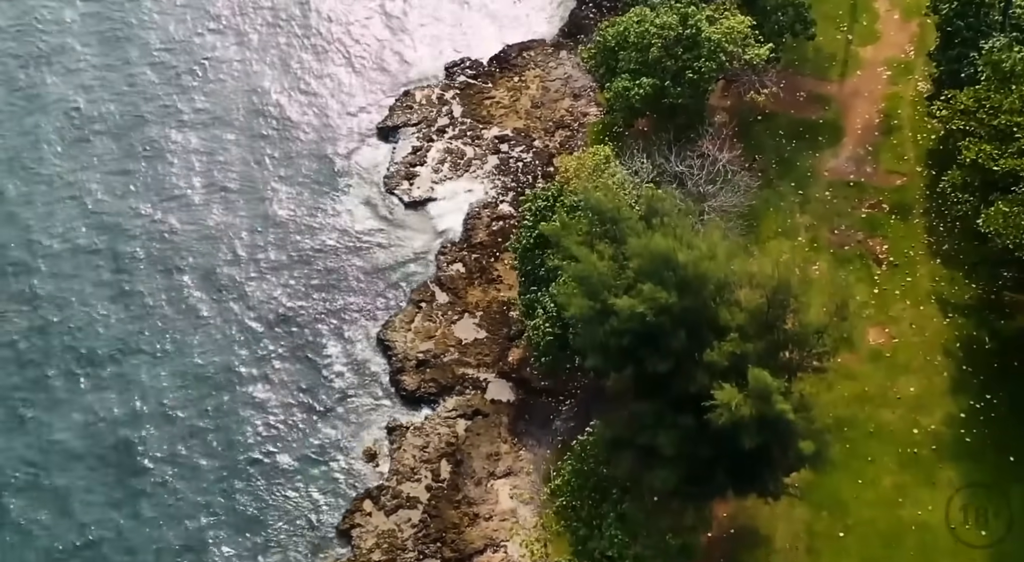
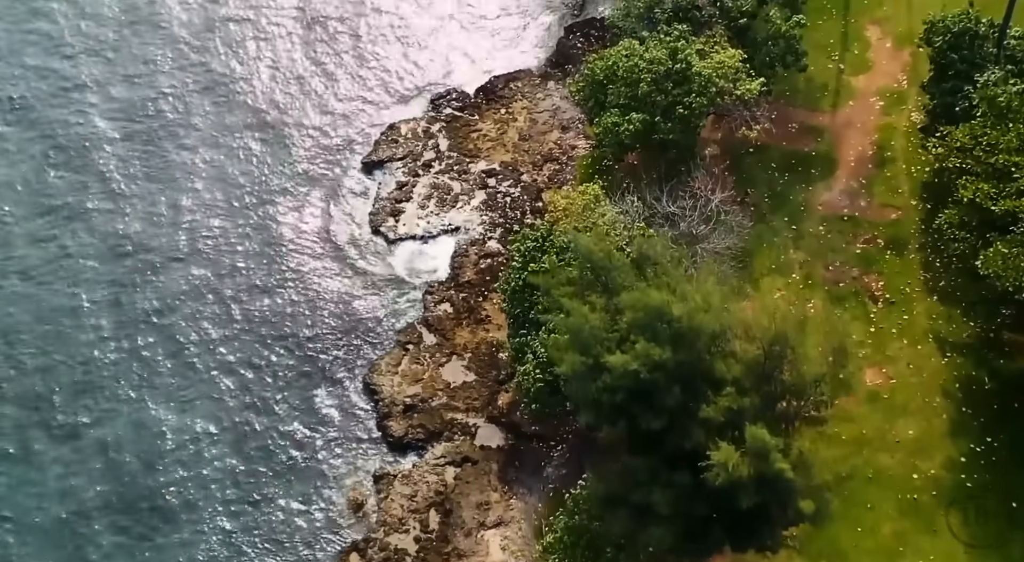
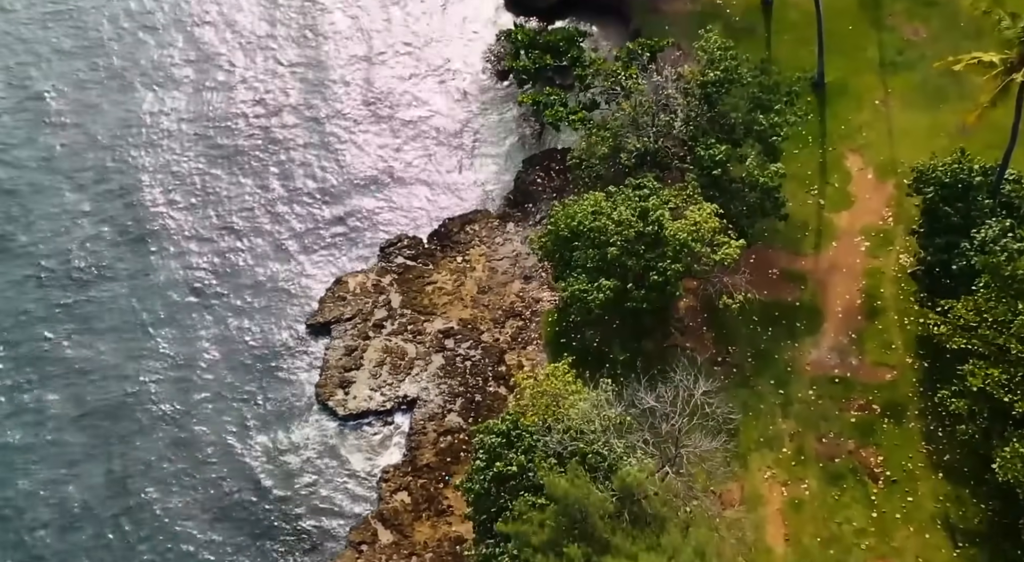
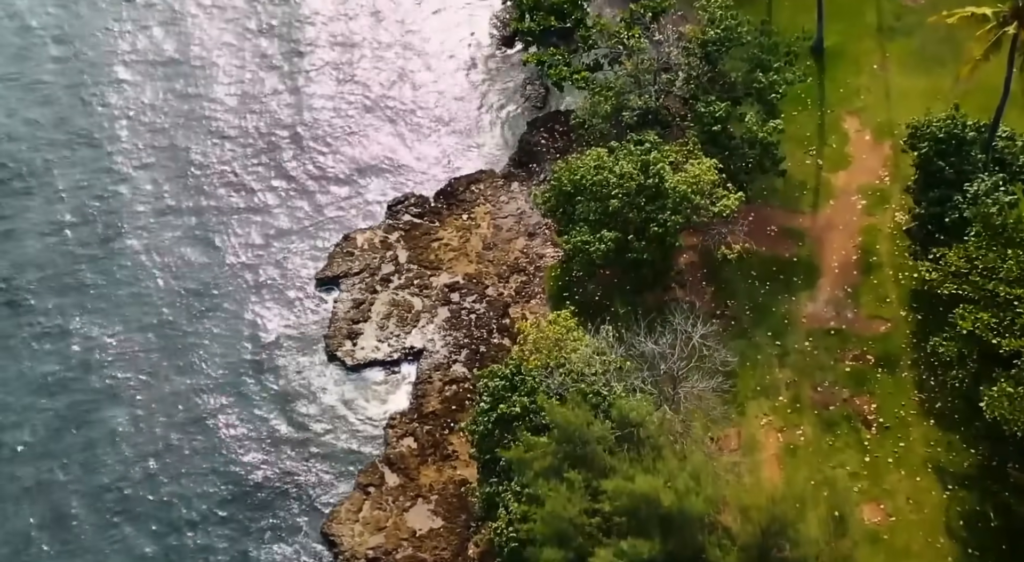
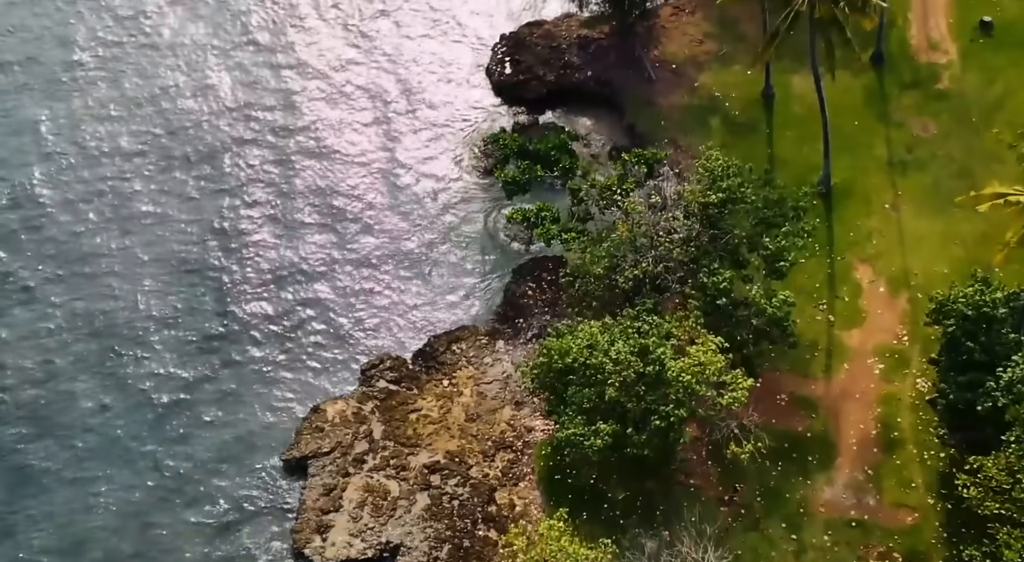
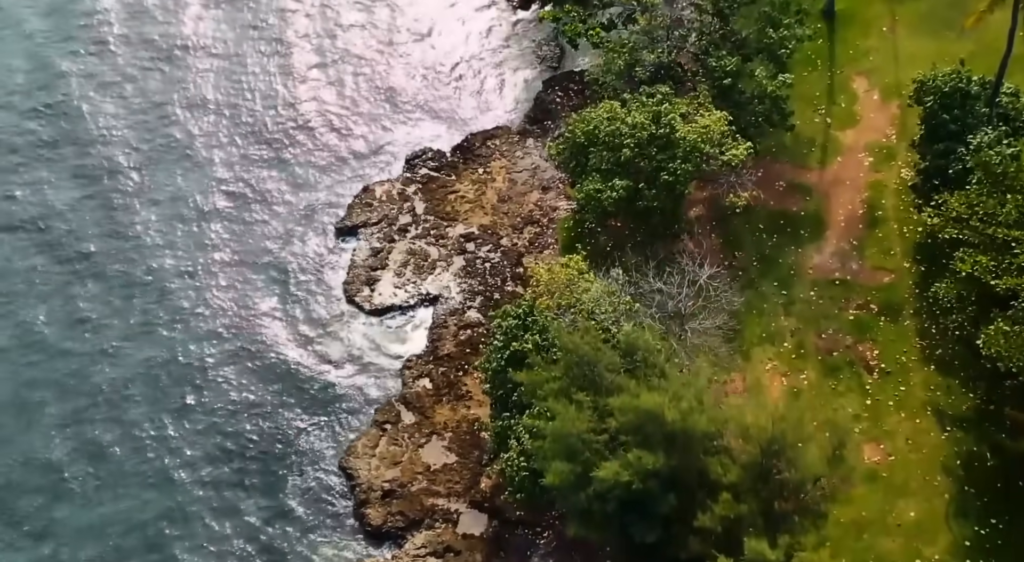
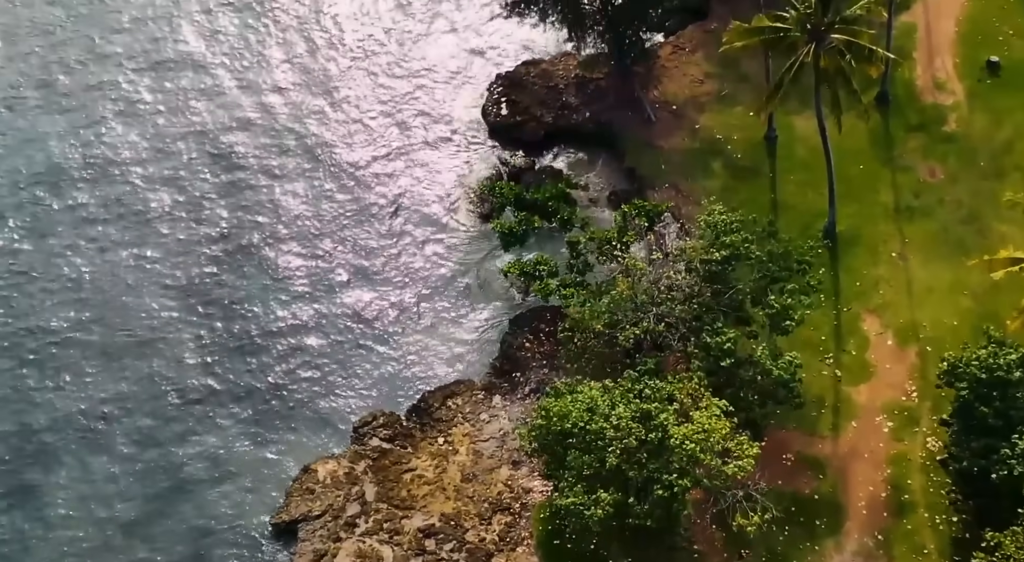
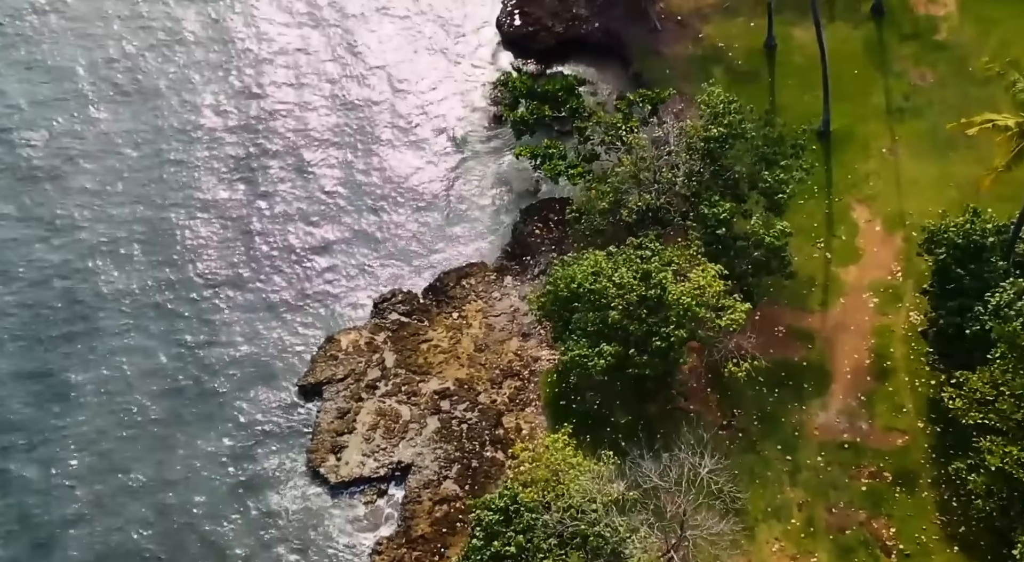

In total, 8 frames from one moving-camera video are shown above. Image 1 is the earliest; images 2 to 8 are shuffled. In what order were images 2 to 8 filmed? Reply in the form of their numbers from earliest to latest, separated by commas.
2, 6, 4, 3, 8, 5, 7
